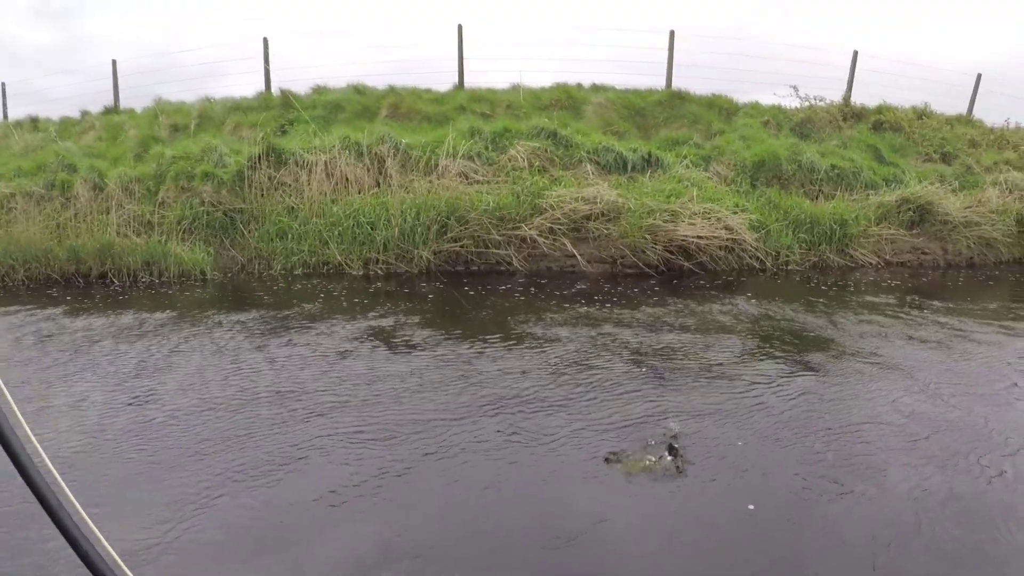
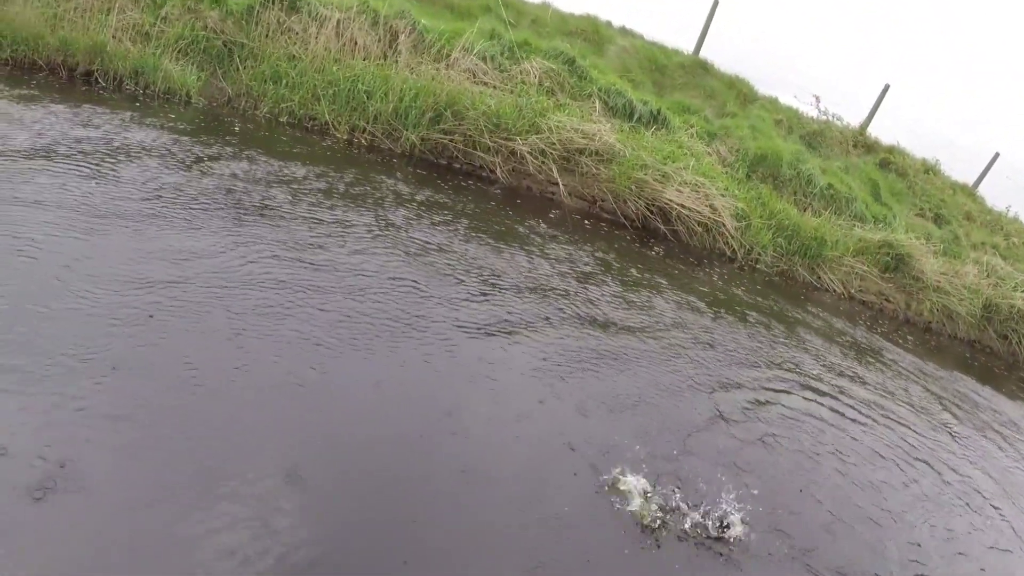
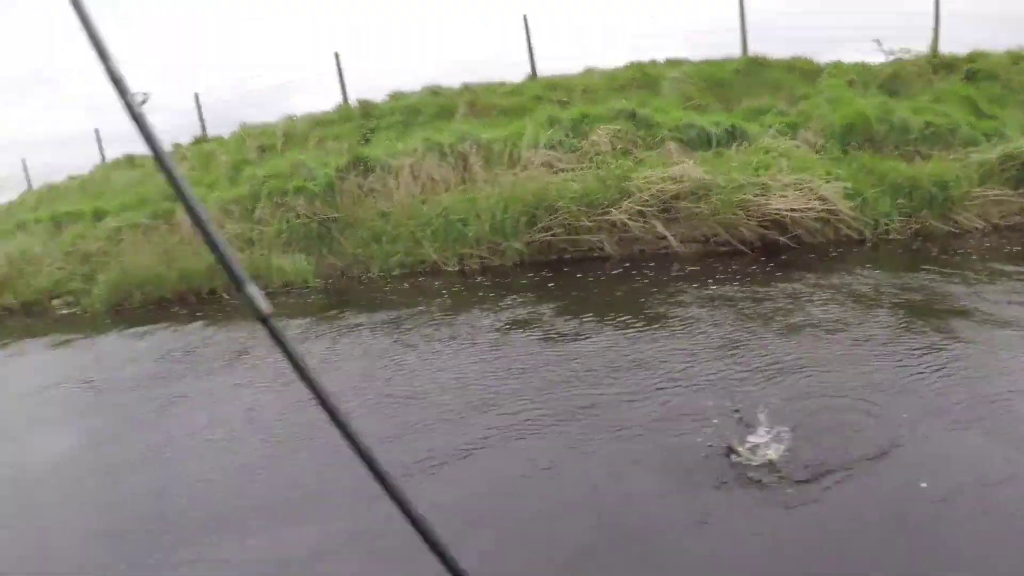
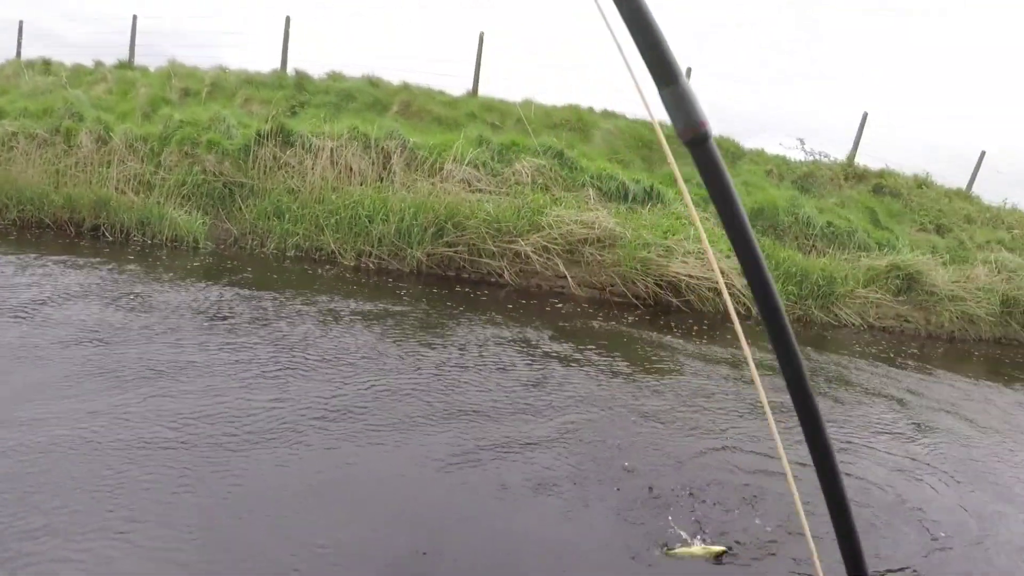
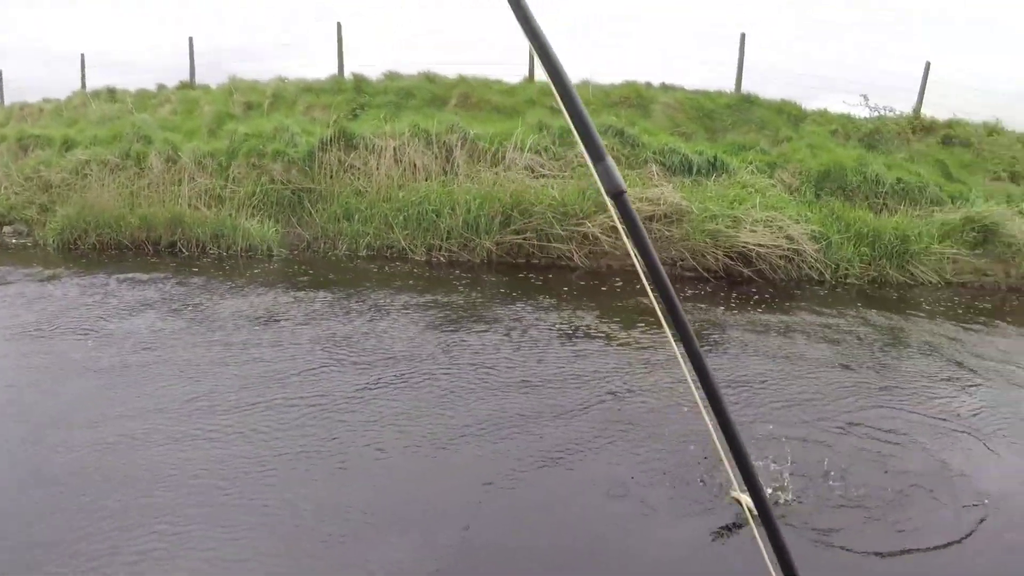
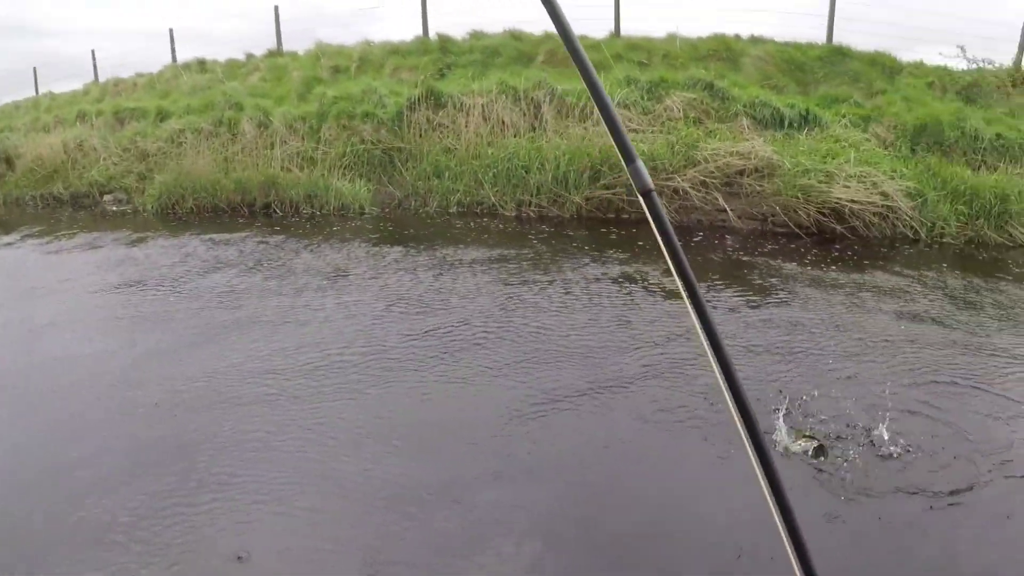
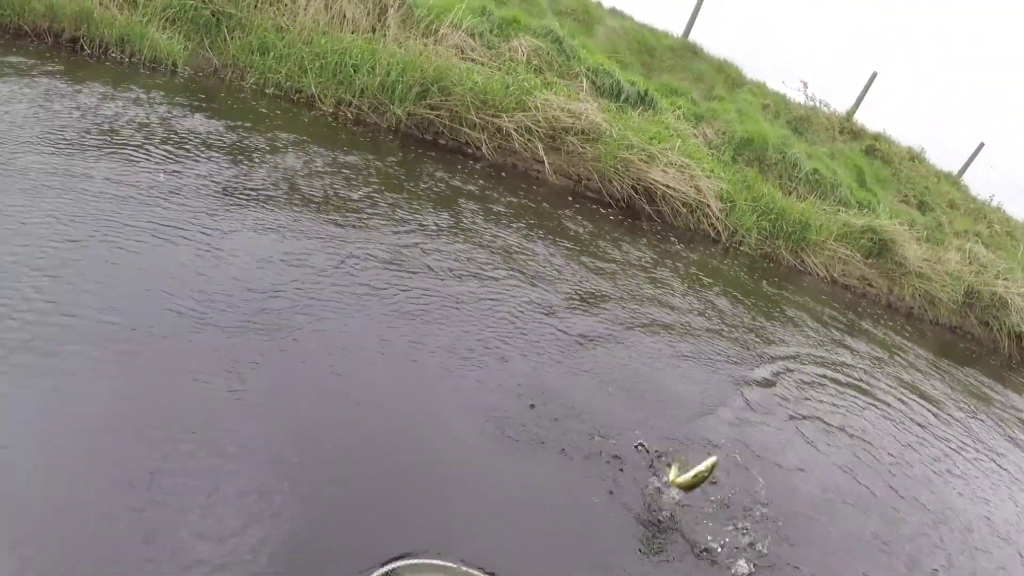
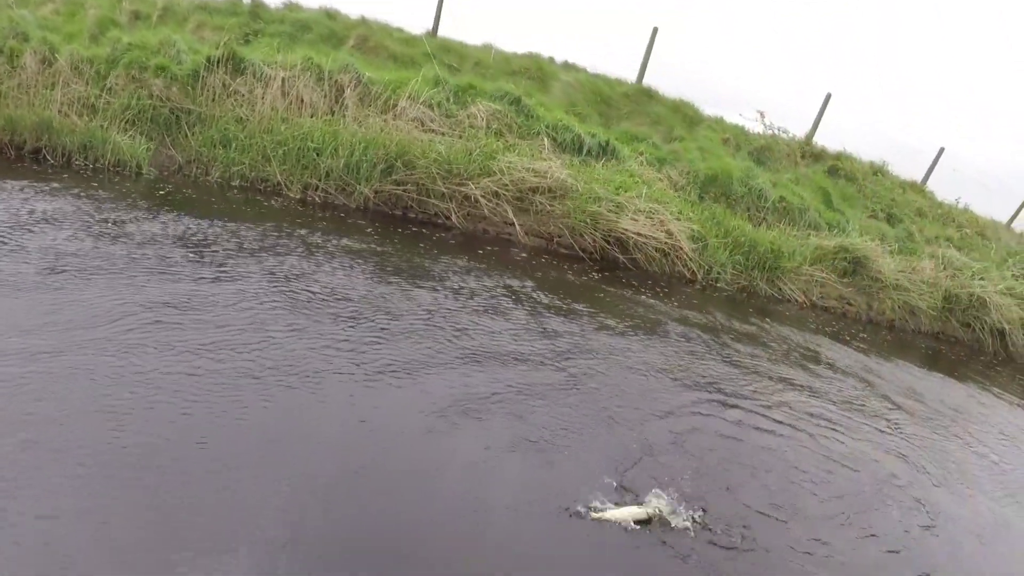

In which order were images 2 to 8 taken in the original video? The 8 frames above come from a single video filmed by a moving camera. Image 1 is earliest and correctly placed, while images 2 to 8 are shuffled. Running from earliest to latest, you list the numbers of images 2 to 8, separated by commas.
3, 6, 5, 4, 8, 2, 7
